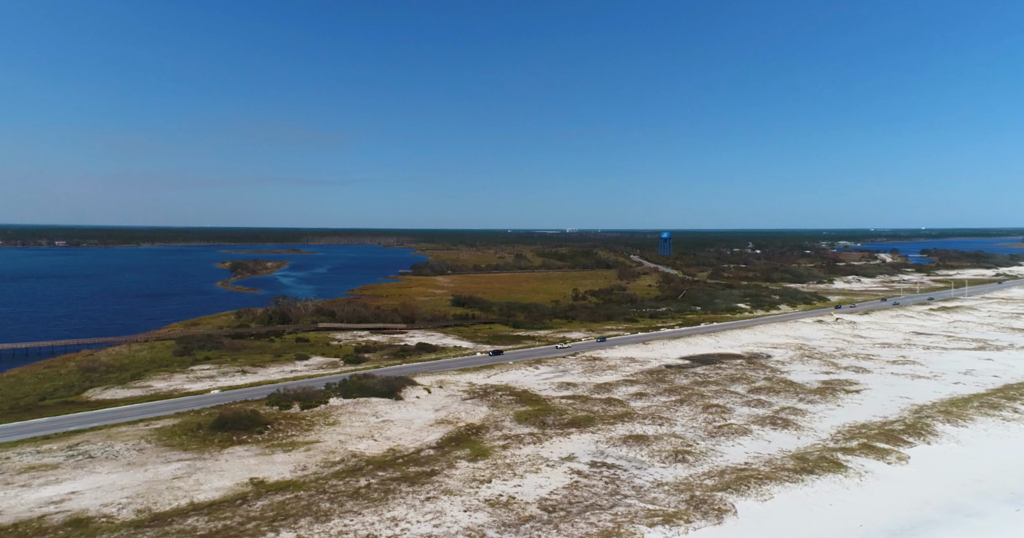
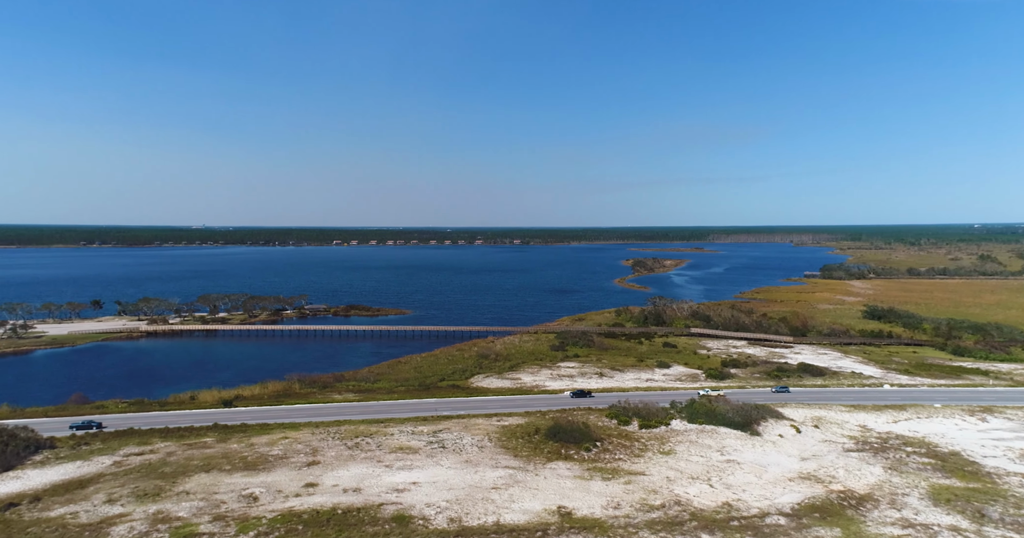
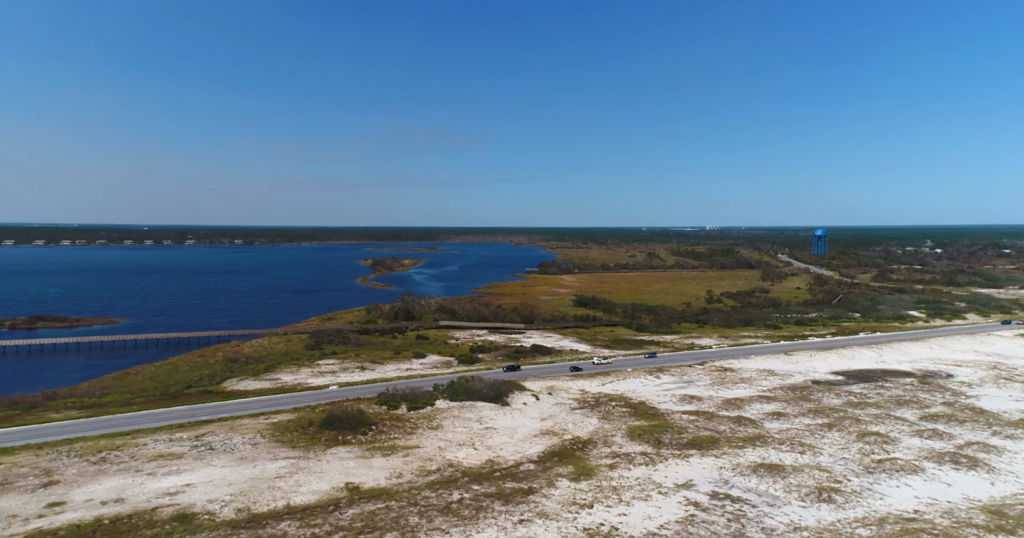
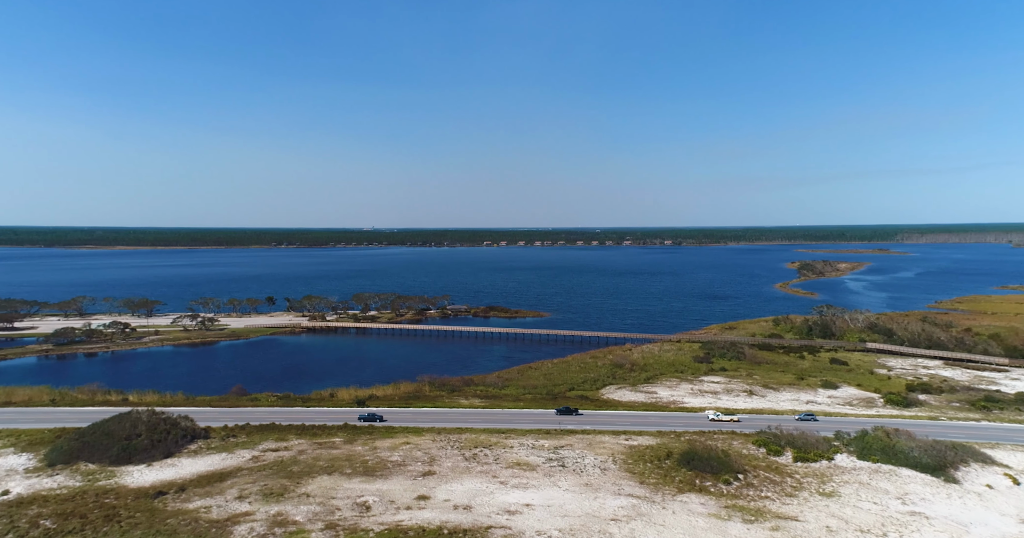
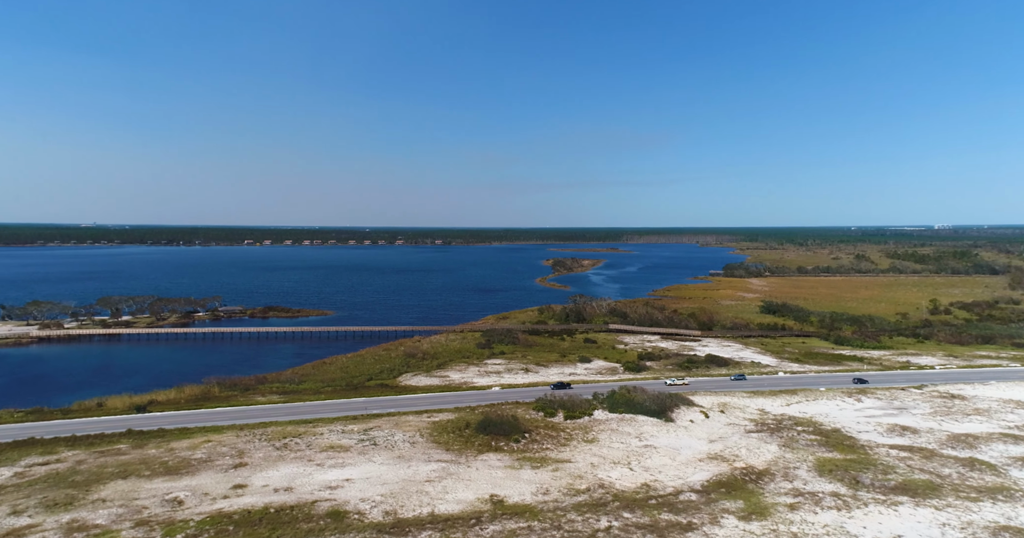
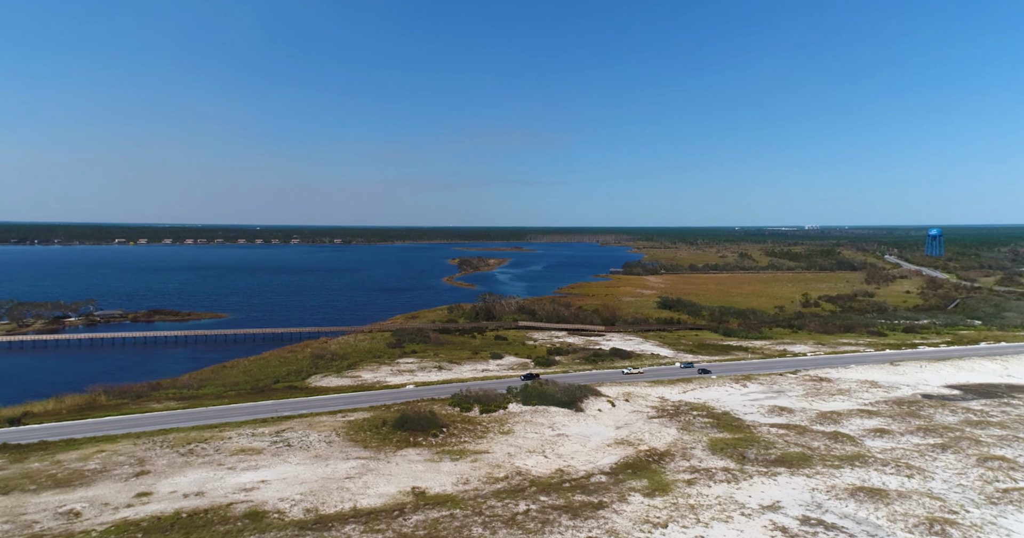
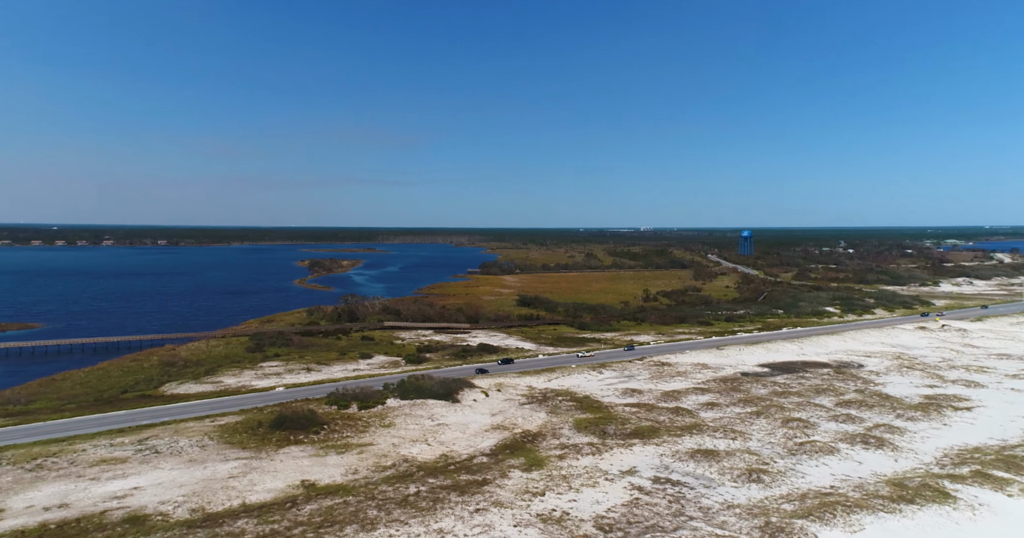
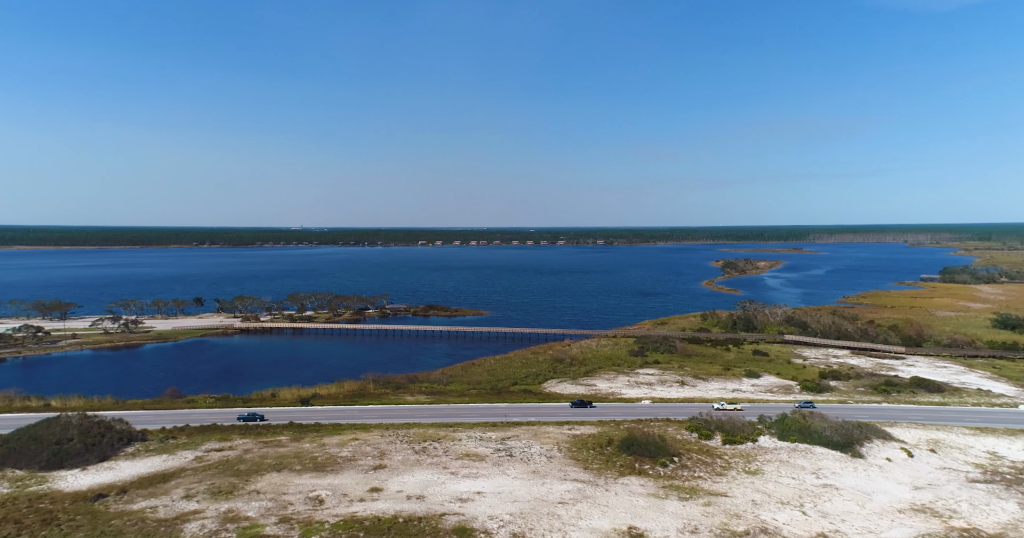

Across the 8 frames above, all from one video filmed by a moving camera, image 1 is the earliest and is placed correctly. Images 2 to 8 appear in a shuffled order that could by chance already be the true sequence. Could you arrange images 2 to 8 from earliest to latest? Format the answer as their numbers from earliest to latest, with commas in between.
7, 3, 6, 5, 2, 8, 4
